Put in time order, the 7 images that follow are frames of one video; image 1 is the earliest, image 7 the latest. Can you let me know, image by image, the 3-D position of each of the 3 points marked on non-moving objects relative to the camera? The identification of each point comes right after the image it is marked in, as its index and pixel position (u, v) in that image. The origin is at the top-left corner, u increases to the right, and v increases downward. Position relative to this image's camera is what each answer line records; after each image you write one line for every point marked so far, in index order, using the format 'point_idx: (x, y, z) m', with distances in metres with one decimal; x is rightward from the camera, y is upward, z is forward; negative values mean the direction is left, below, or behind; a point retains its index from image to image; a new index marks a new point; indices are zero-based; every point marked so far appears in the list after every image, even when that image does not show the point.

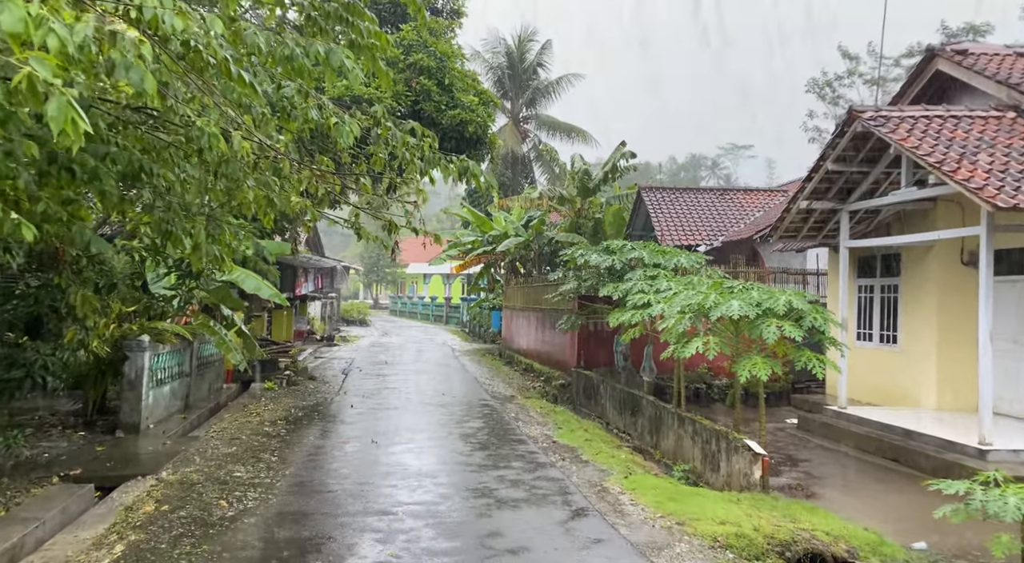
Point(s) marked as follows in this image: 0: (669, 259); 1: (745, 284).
0: (+2.2, +0.3, +9.7) m
1: (+2.4, 0.0, +7.3) m
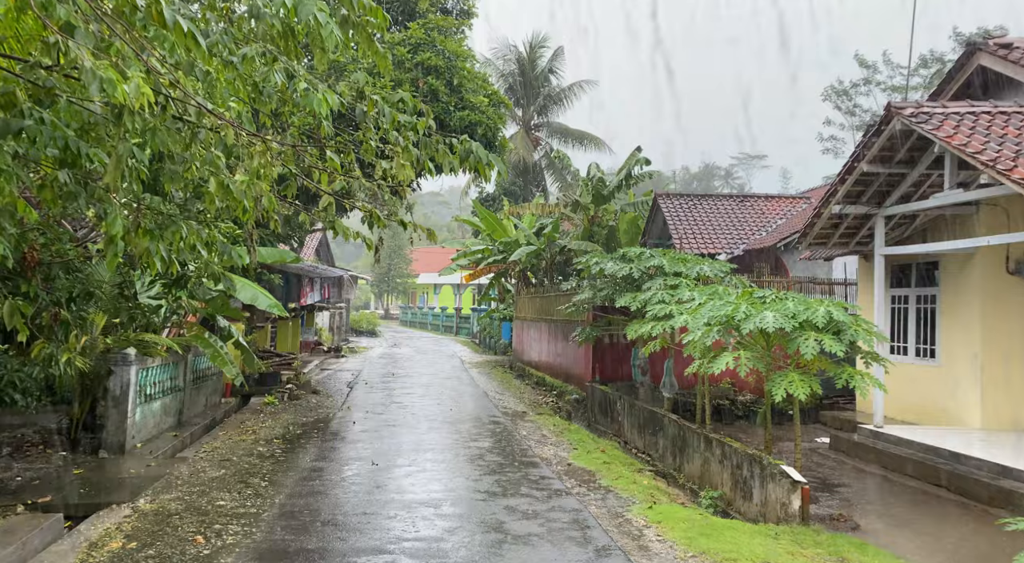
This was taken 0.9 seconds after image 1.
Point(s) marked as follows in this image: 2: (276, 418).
0: (+2.3, +0.2, +9.2) m
1: (+2.5, -0.1, +6.7) m
2: (-3.1, -1.8, +9.3) m
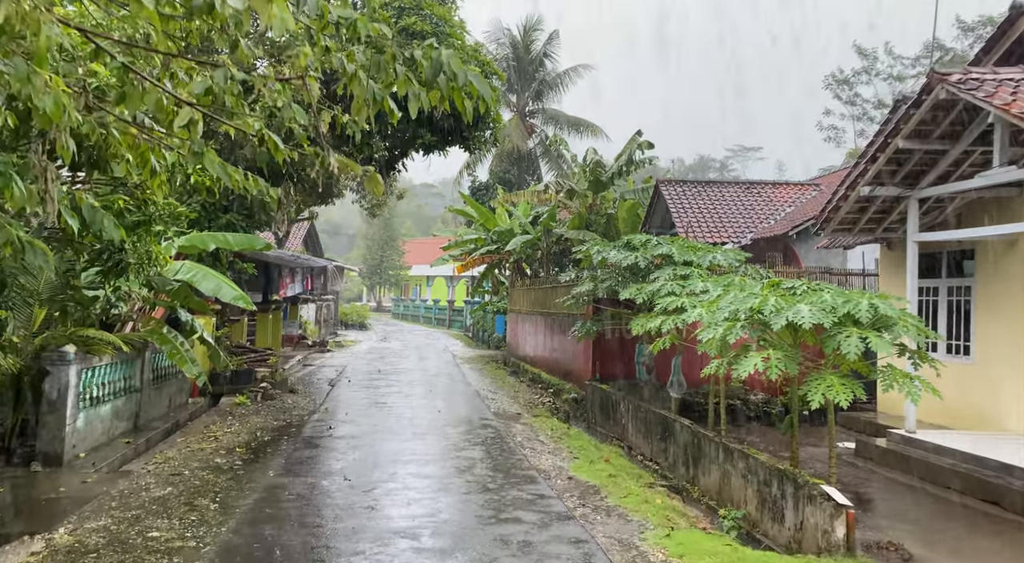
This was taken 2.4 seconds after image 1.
0: (+2.2, +0.3, +8.3) m
1: (+2.5, 0.0, +5.9) m
2: (-3.2, -1.7, +8.4) m
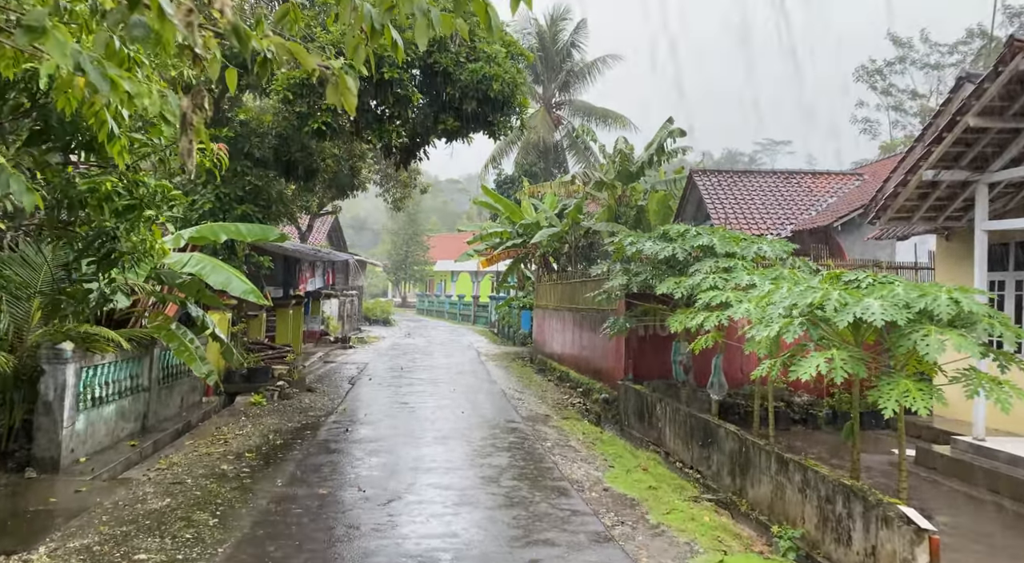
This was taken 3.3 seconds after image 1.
0: (+2.5, +0.4, +7.7) m
1: (+2.7, 0.0, +5.3) m
2: (-2.9, -1.6, +8.0) m
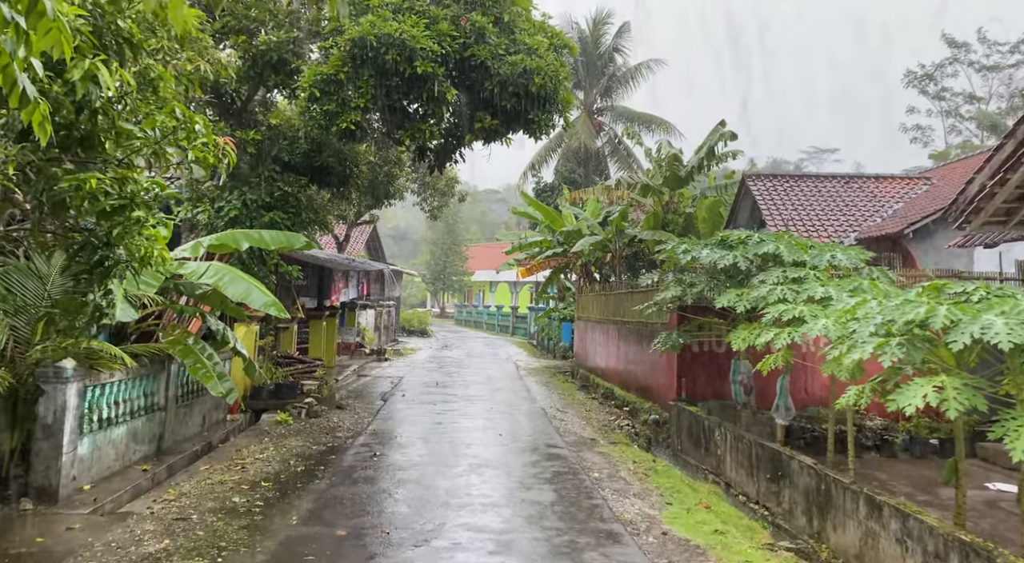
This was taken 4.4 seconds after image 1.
0: (+3.0, +0.3, +6.9) m
1: (+3.0, 0.0, +4.4) m
2: (-2.4, -1.7, +7.4) m
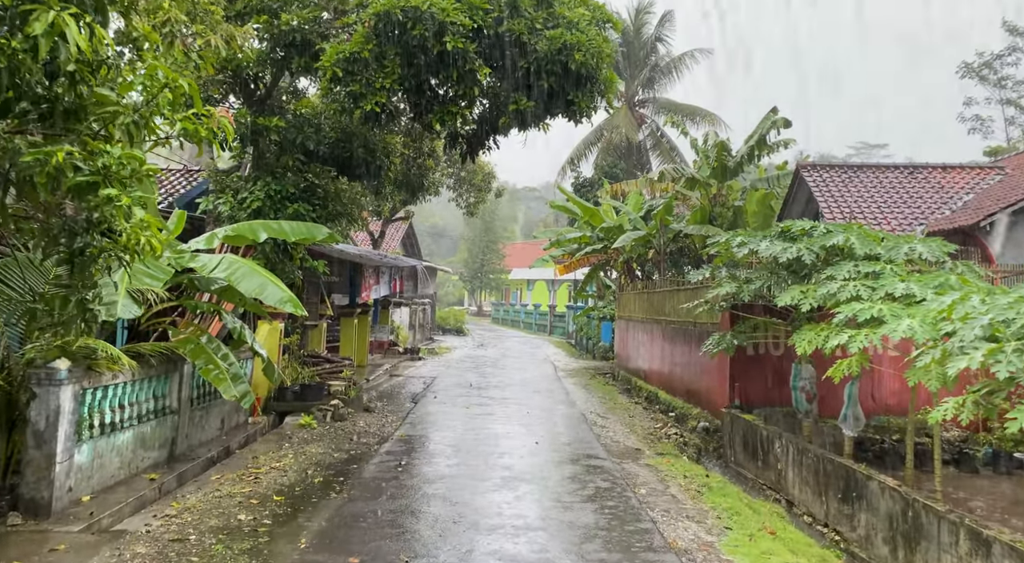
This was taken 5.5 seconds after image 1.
0: (+3.3, +0.3, +6.1) m
1: (+3.2, 0.0, +3.6) m
2: (-2.1, -1.7, +7.0) m
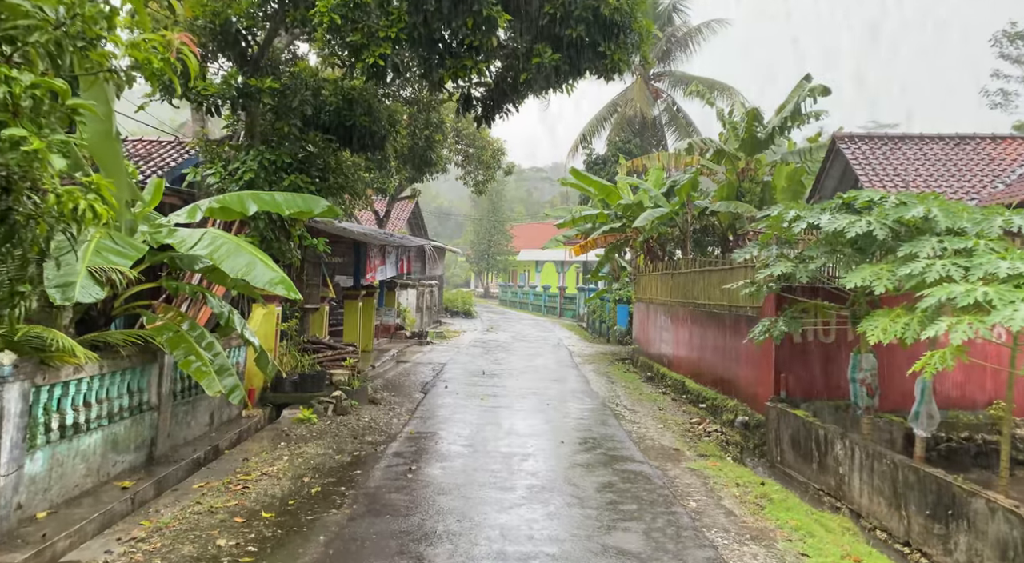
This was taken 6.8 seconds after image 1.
0: (+3.5, +0.5, +5.2) m
1: (+3.4, +0.1, +2.8) m
2: (-1.9, -1.5, +6.2) m
